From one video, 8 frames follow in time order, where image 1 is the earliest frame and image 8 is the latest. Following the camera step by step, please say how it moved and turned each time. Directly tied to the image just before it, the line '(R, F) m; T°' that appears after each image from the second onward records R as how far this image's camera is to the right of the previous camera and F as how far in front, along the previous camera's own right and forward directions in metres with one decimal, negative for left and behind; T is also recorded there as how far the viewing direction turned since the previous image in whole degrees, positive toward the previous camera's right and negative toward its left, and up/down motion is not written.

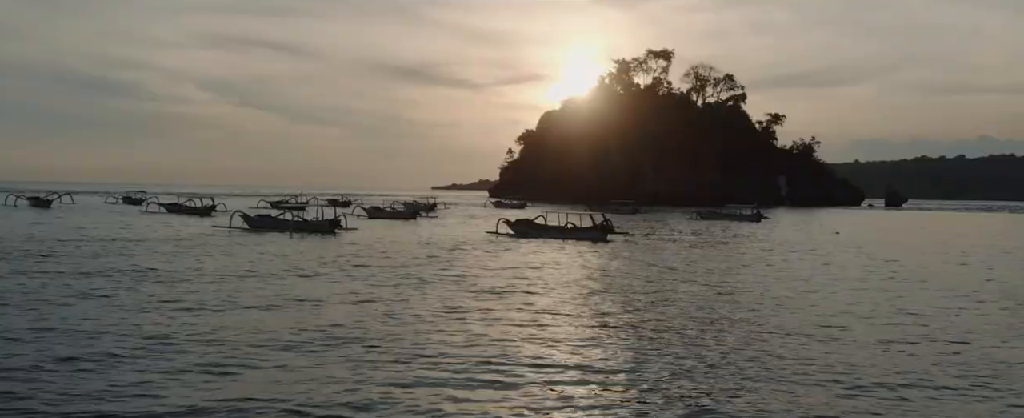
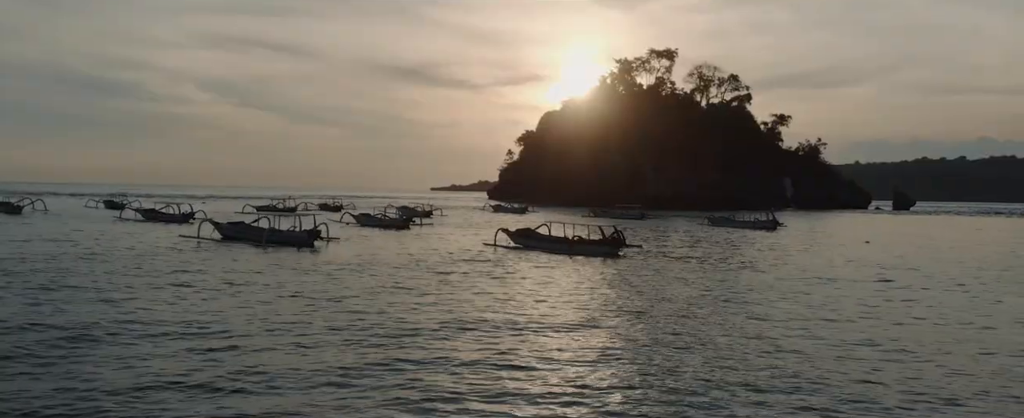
(0.0, +4.6) m; 0°
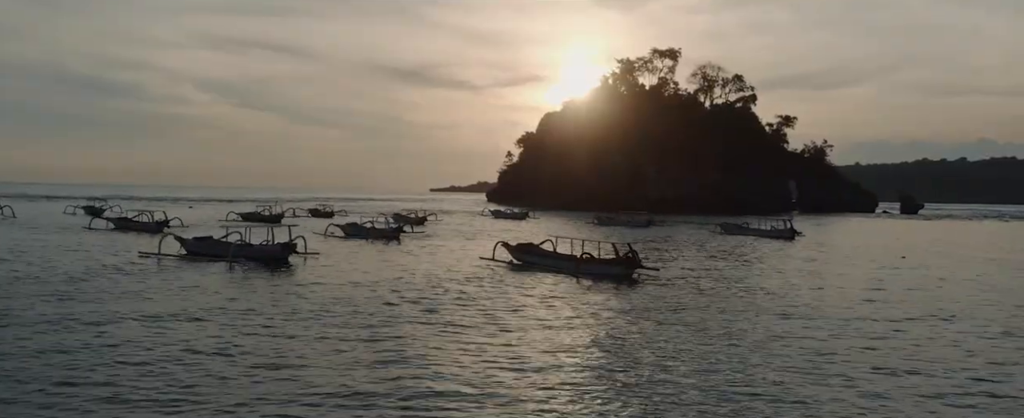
(0.0, +4.7) m; 0°
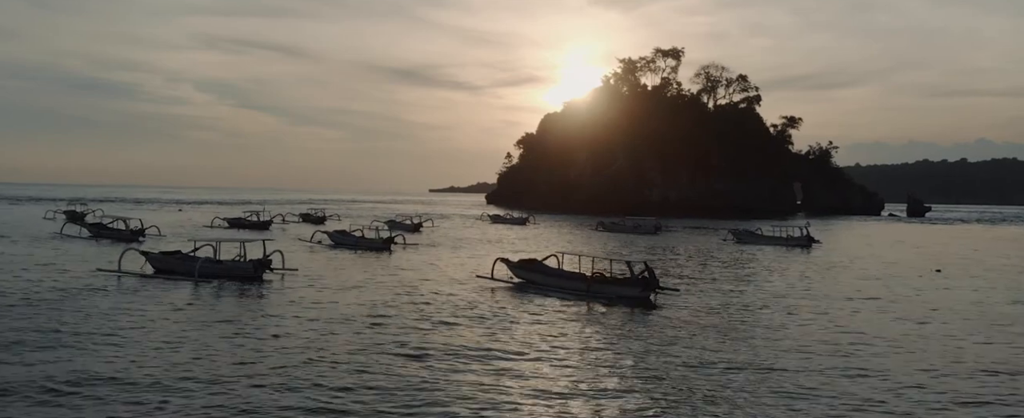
(-0.1, +4.0) m; 0°
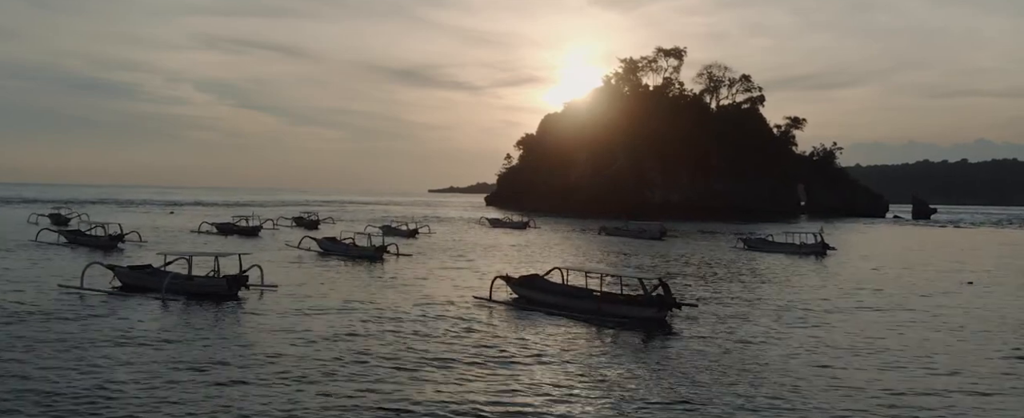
(0.0, +3.0) m; 0°
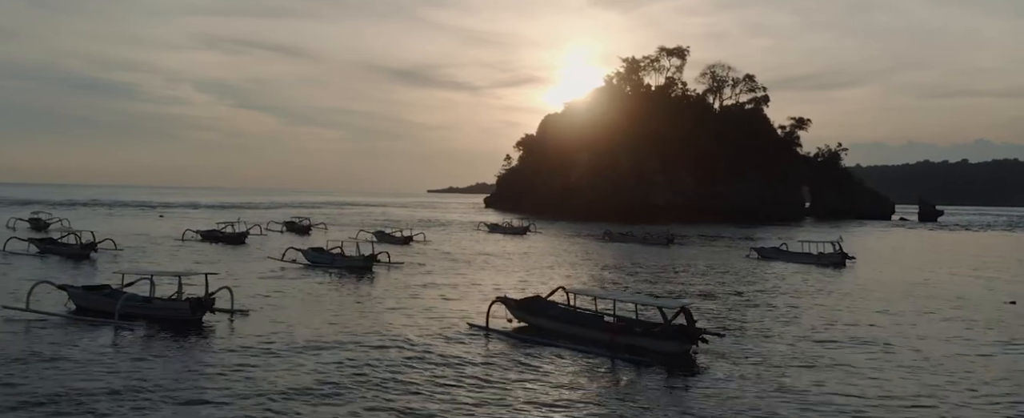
(0.0, +3.5) m; 0°
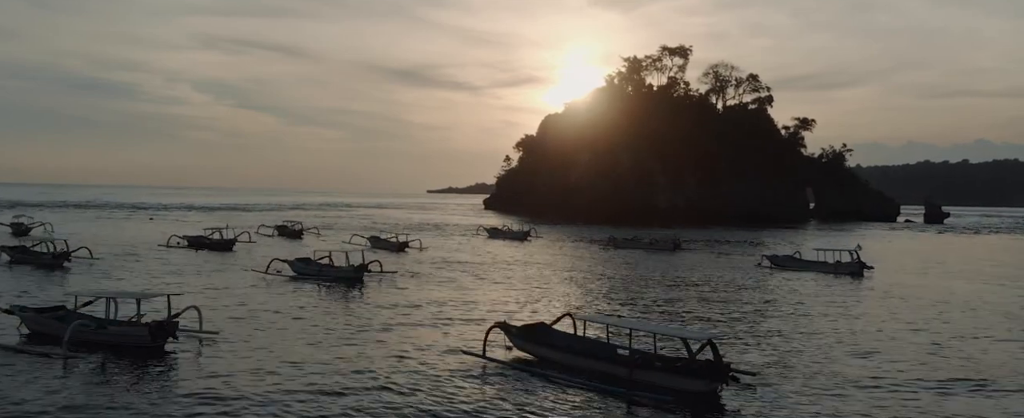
(0.0, +3.0) m; 0°
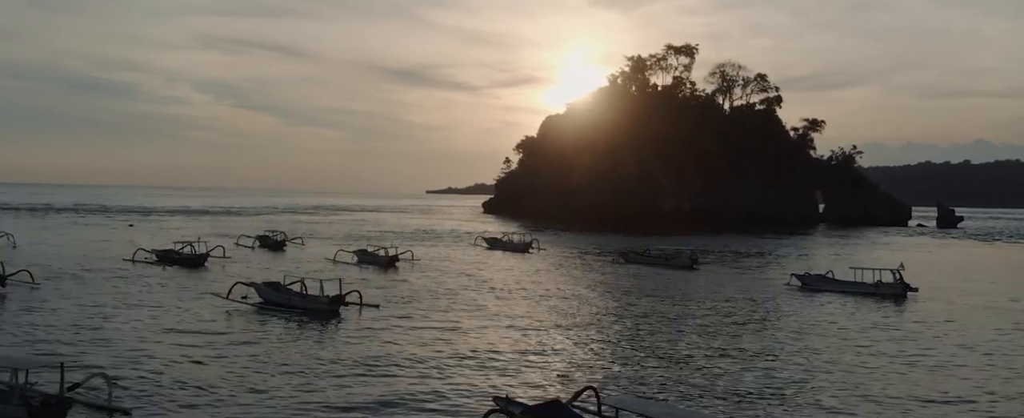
(-0.1, +6.1) m; 0°
